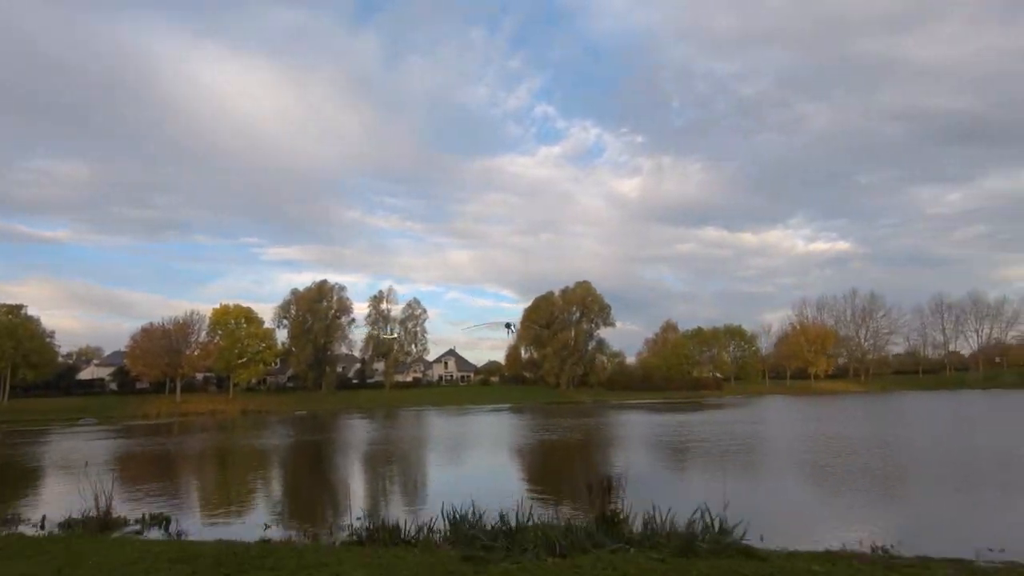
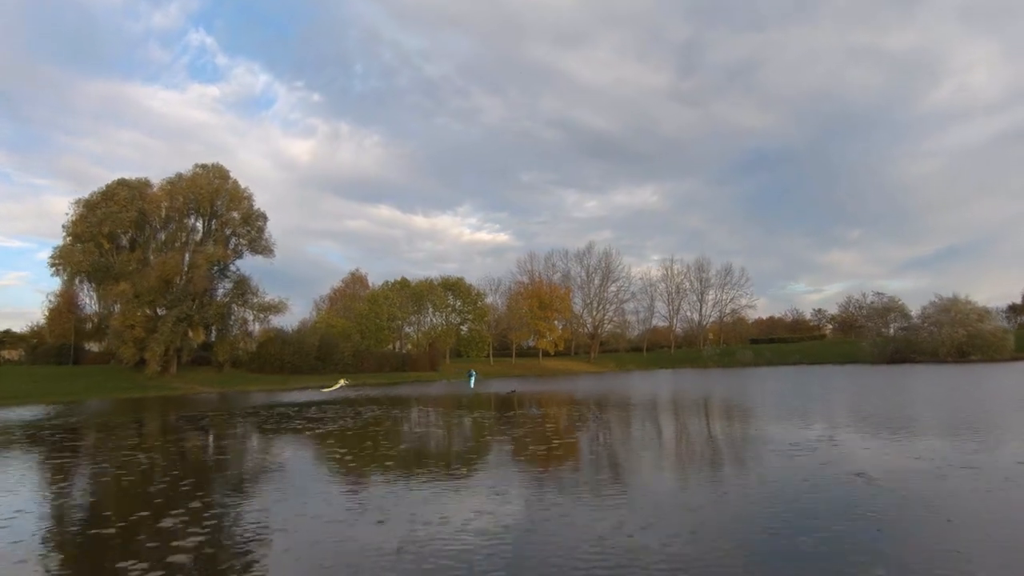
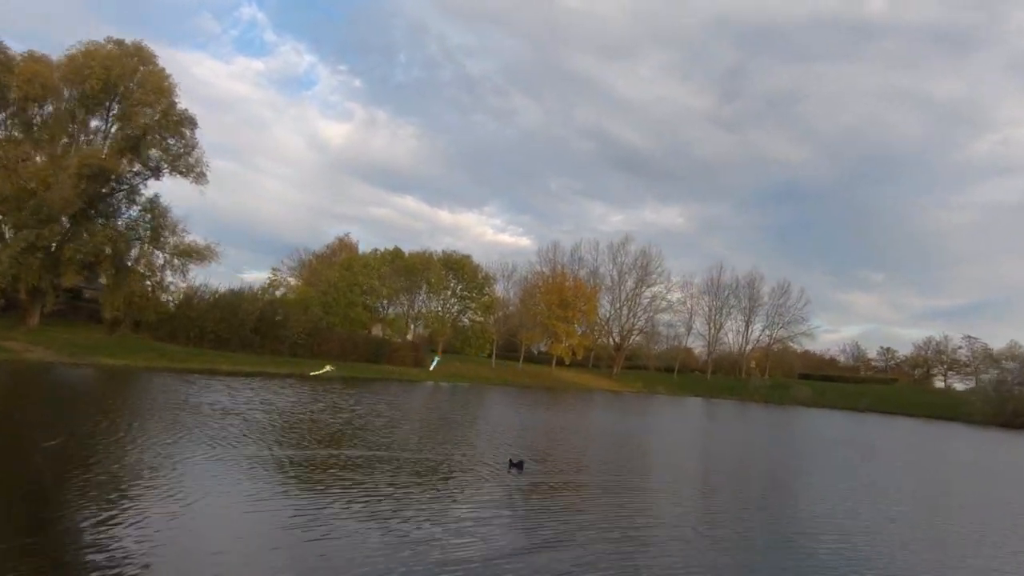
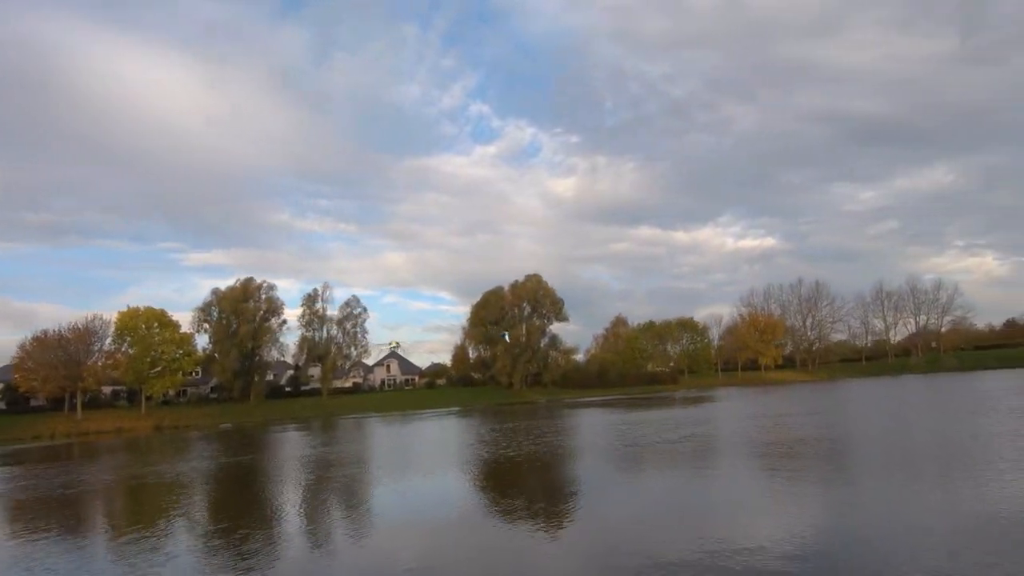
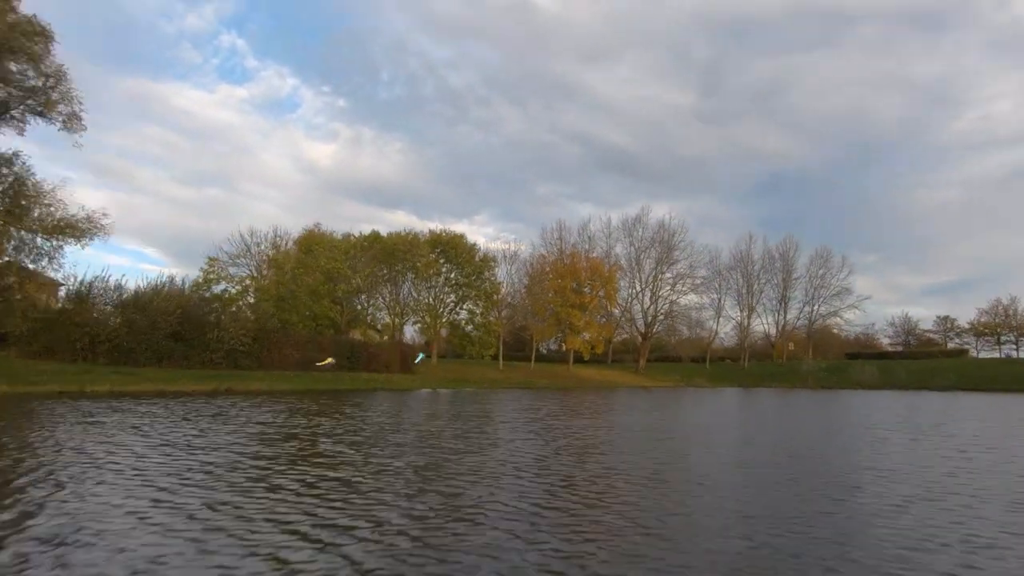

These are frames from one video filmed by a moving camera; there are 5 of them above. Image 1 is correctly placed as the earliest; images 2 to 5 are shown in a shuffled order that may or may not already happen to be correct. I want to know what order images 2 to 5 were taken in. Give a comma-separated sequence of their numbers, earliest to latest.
4, 2, 3, 5
